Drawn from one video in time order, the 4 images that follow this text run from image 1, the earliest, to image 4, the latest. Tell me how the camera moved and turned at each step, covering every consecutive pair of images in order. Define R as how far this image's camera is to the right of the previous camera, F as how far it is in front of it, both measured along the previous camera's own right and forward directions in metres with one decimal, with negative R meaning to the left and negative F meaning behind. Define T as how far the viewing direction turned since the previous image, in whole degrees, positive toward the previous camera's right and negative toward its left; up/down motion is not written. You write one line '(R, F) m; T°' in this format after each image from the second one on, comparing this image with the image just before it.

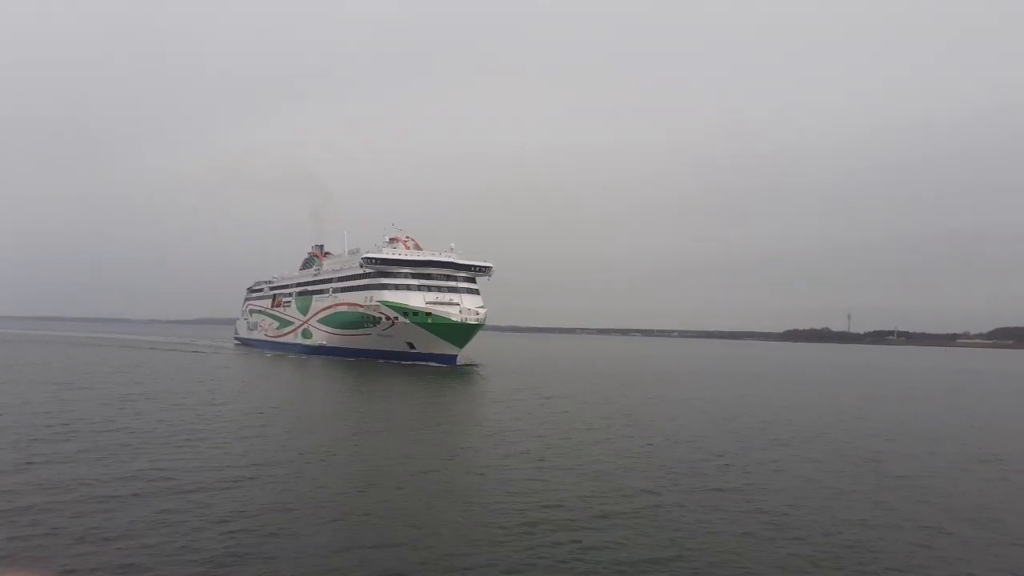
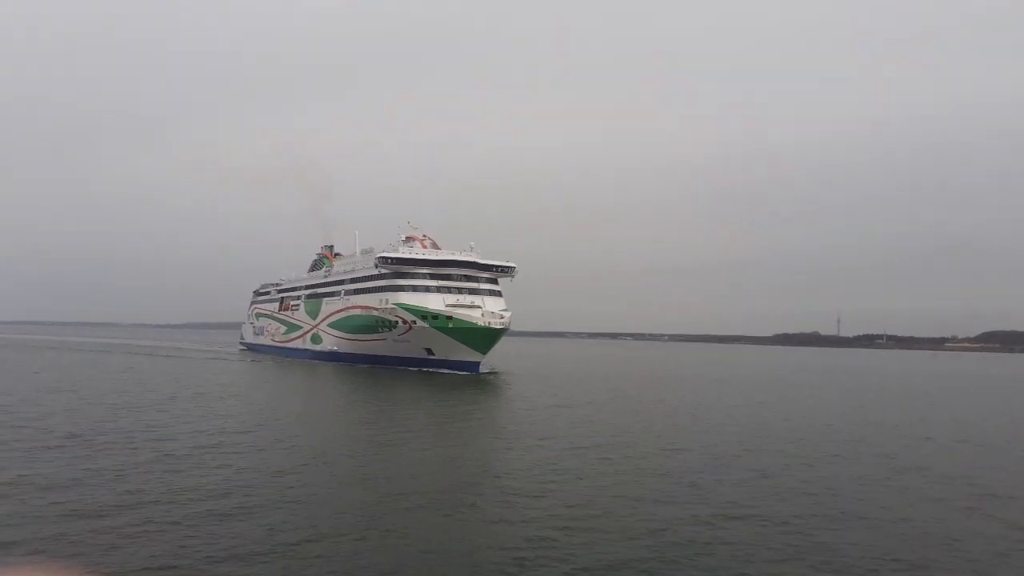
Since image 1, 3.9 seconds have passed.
(-0.9, +1.3) m; 0°
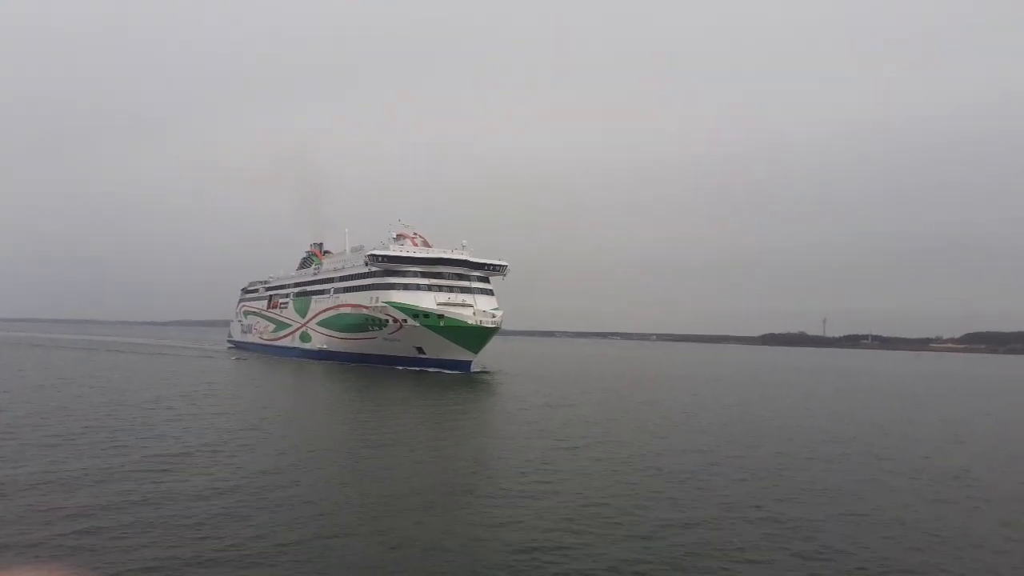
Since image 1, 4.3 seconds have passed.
(+0.2, +0.4) m; 0°
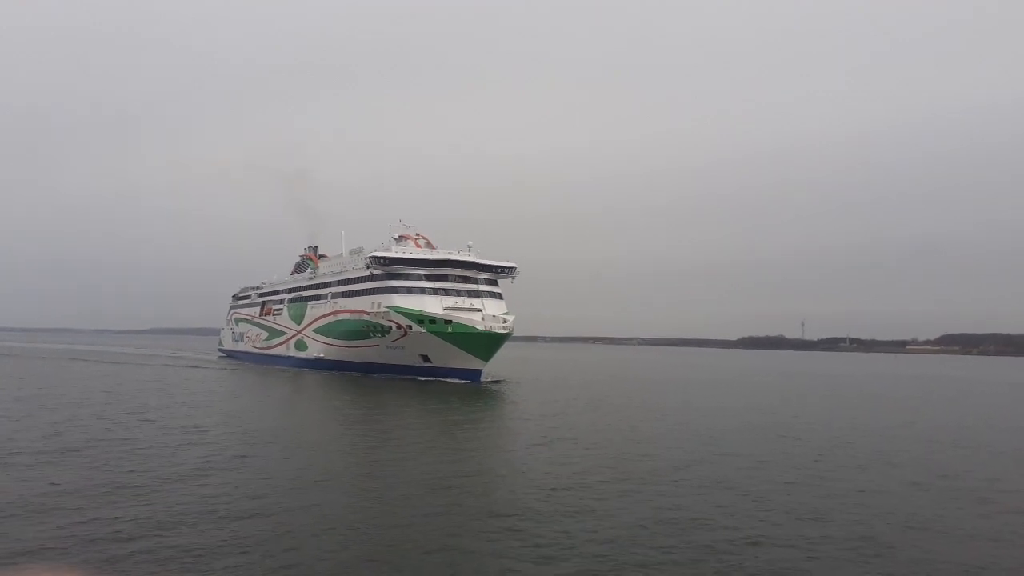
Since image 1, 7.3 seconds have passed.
(-0.6, +1.1) m; +1°
